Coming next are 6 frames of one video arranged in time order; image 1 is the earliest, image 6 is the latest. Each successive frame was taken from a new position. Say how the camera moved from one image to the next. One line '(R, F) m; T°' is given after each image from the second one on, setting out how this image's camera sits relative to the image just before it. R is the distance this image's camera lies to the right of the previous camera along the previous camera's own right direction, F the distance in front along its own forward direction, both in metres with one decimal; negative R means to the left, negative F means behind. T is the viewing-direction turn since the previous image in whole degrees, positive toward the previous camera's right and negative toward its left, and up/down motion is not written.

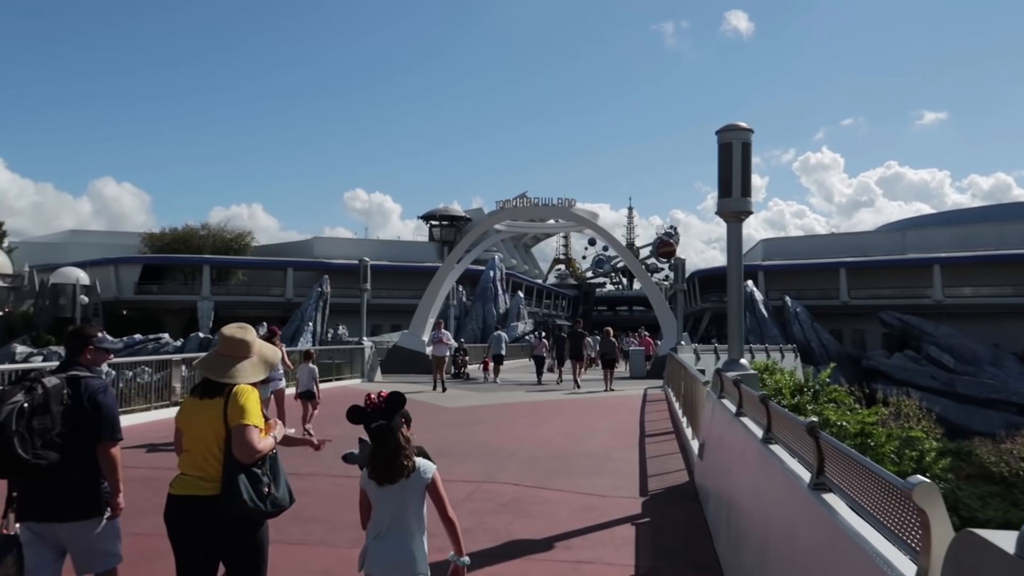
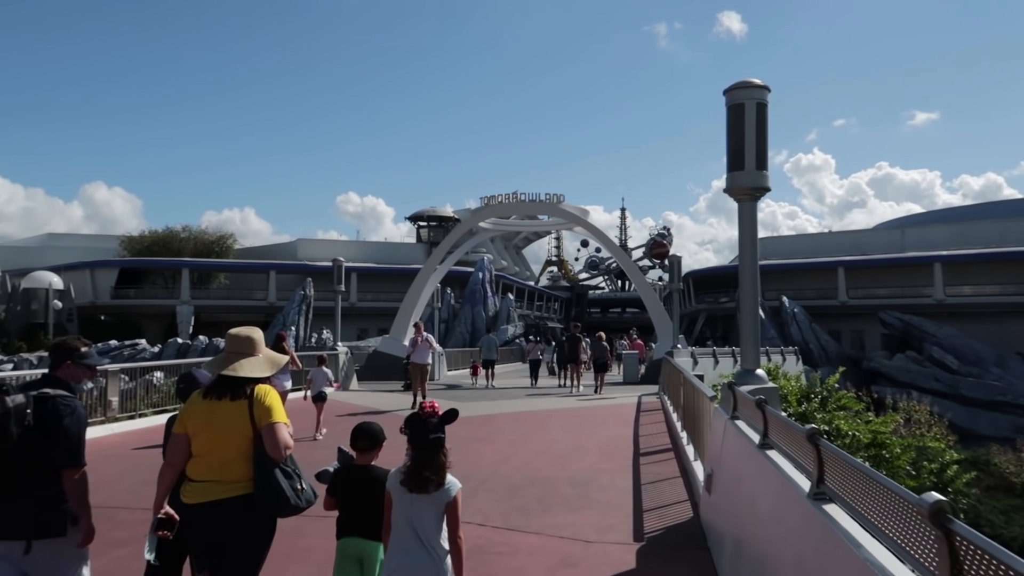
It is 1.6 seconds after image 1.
(+0.2, +1.0) m; 0°
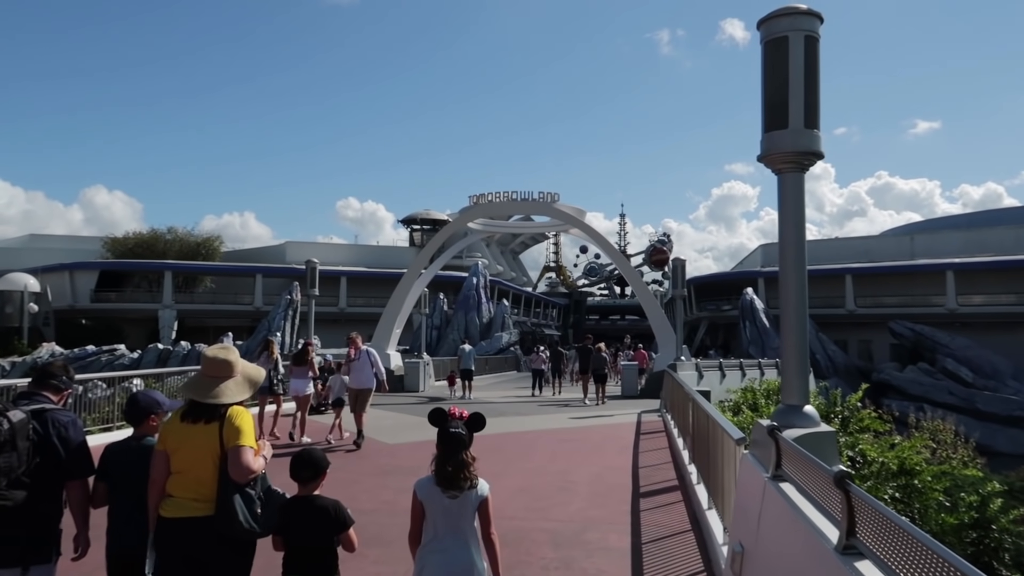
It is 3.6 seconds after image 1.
(+0.2, +1.2) m; 0°
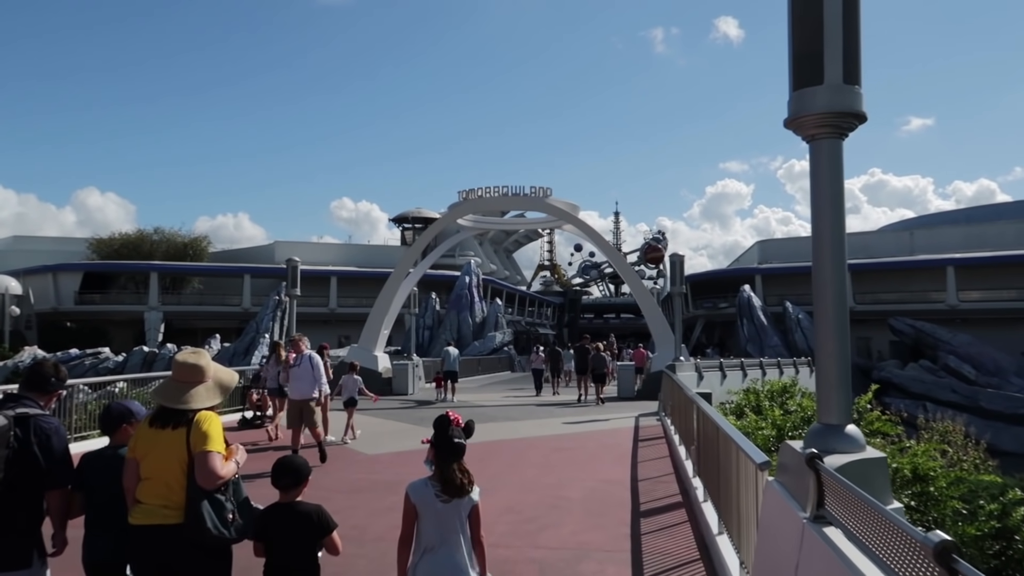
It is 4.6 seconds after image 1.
(+0.1, +0.6) m; 0°
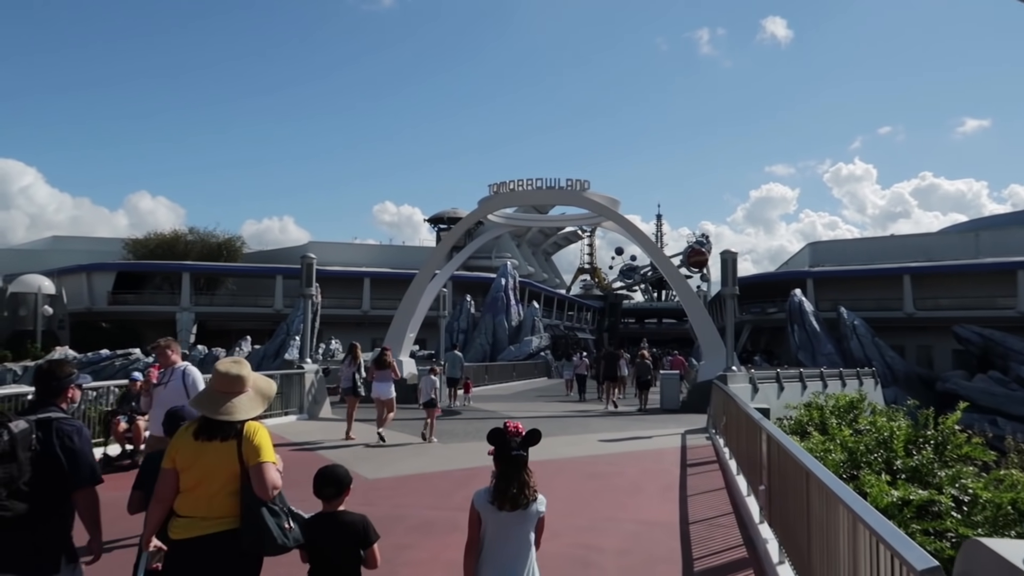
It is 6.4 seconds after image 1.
(+0.1, +1.2) m; -3°
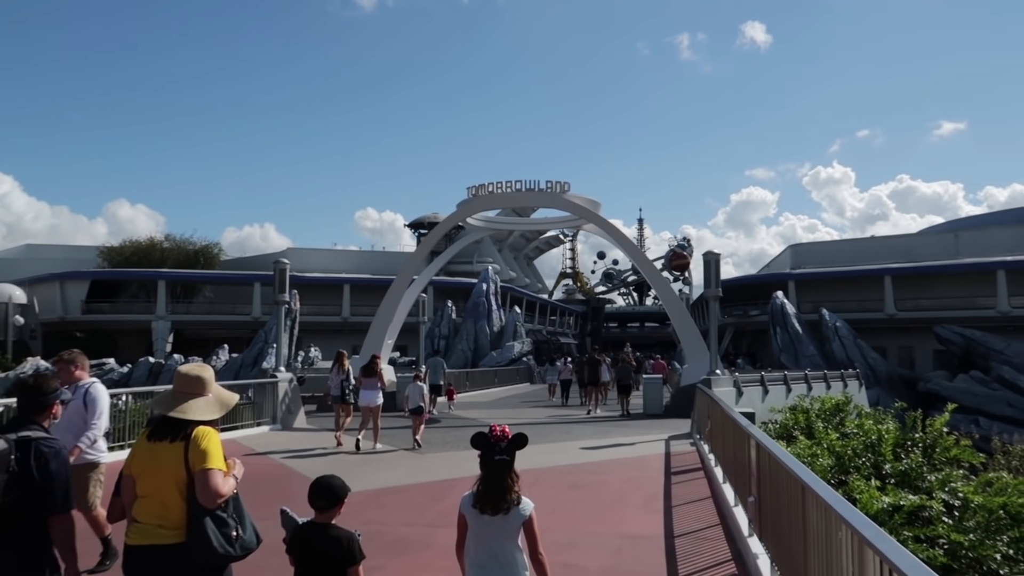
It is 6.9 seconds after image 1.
(+0.1, +0.3) m; +1°
